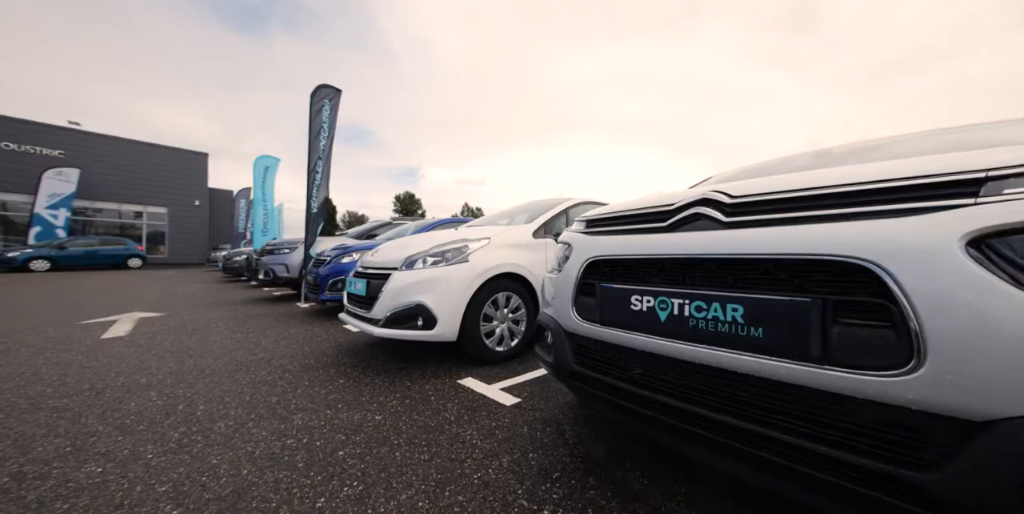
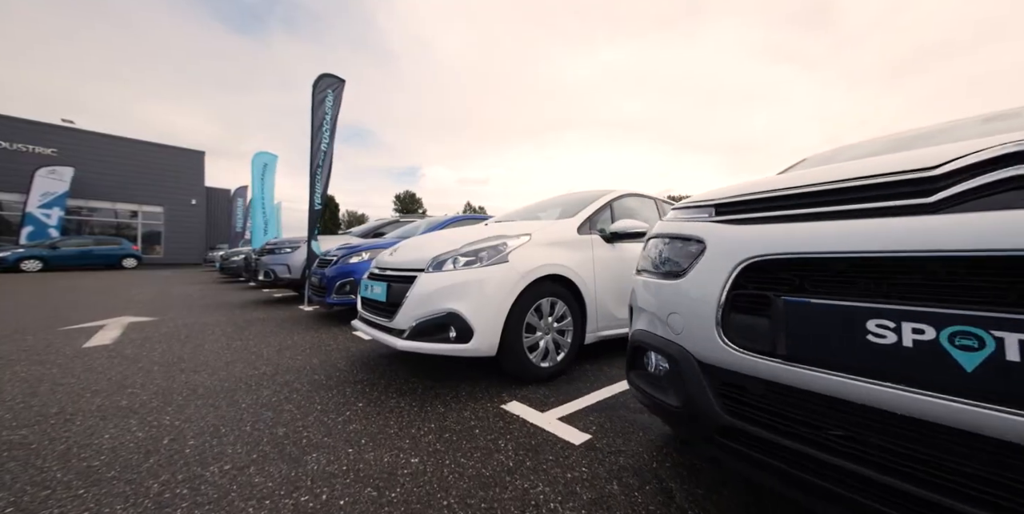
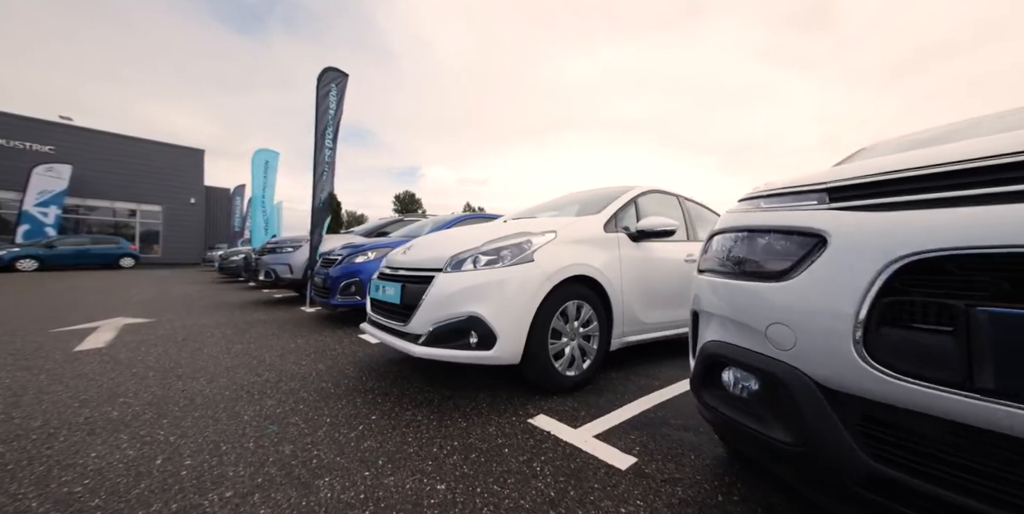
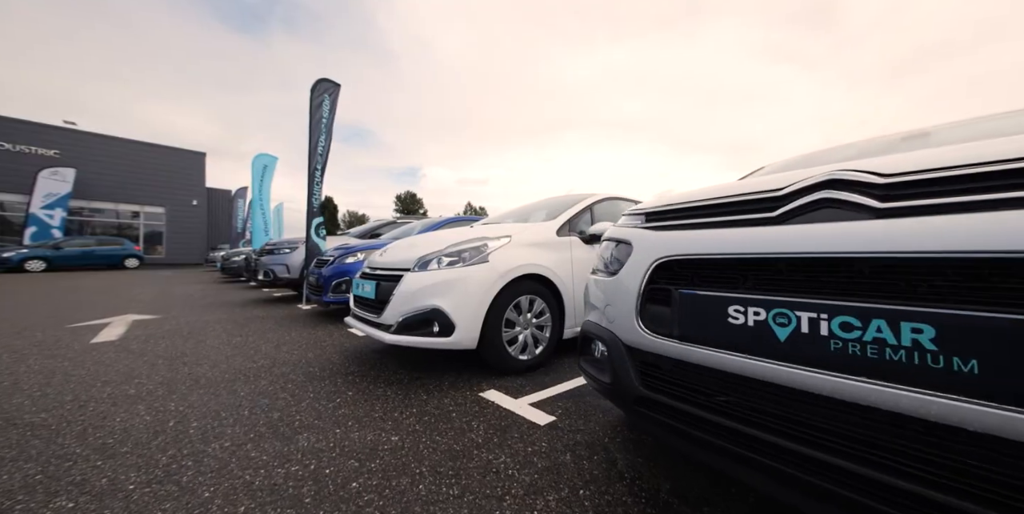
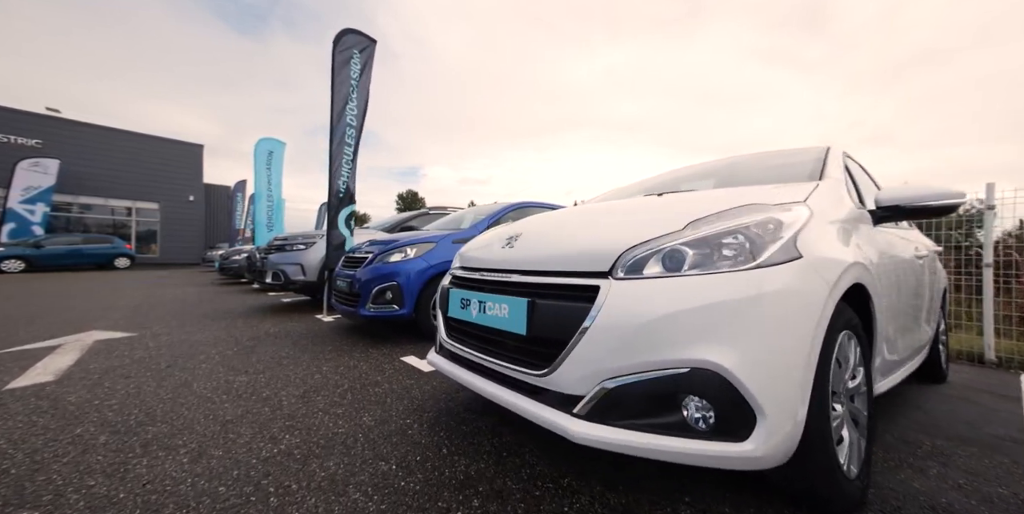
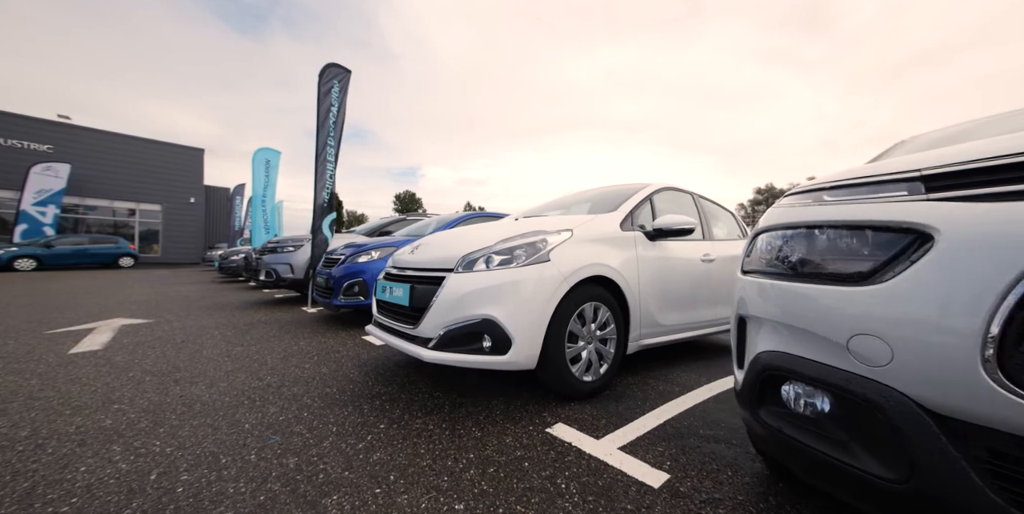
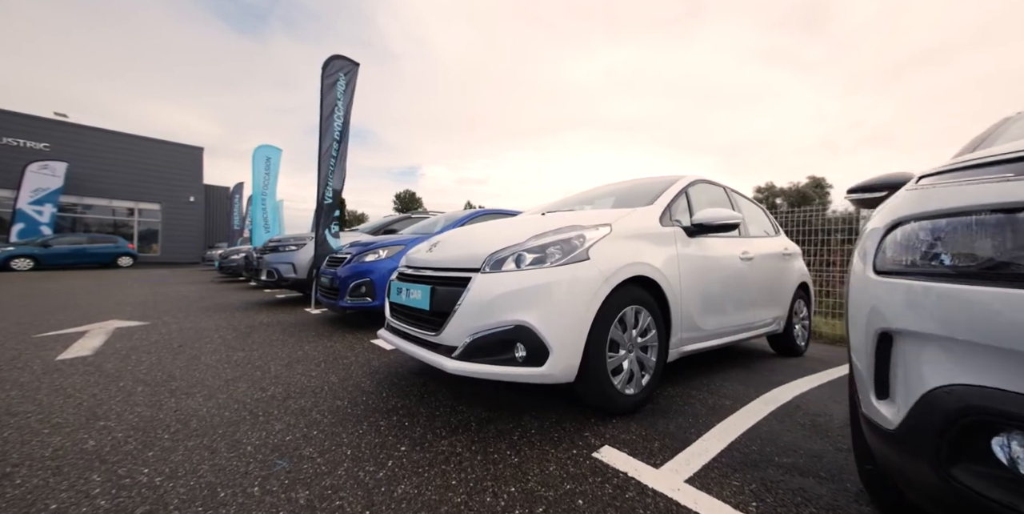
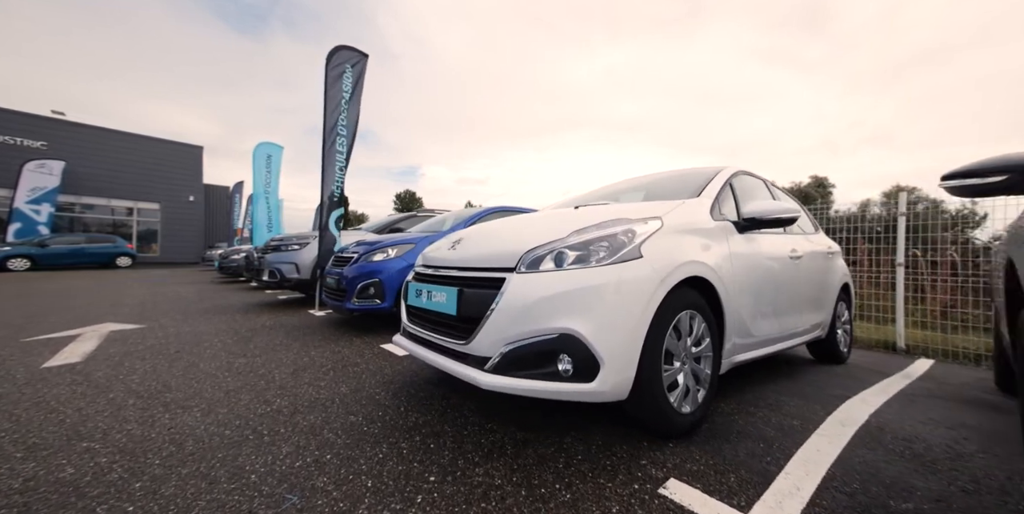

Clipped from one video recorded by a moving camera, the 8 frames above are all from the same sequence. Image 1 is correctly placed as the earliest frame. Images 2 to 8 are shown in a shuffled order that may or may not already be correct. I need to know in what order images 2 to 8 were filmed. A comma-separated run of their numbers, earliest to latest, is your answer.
4, 2, 3, 6, 7, 8, 5
